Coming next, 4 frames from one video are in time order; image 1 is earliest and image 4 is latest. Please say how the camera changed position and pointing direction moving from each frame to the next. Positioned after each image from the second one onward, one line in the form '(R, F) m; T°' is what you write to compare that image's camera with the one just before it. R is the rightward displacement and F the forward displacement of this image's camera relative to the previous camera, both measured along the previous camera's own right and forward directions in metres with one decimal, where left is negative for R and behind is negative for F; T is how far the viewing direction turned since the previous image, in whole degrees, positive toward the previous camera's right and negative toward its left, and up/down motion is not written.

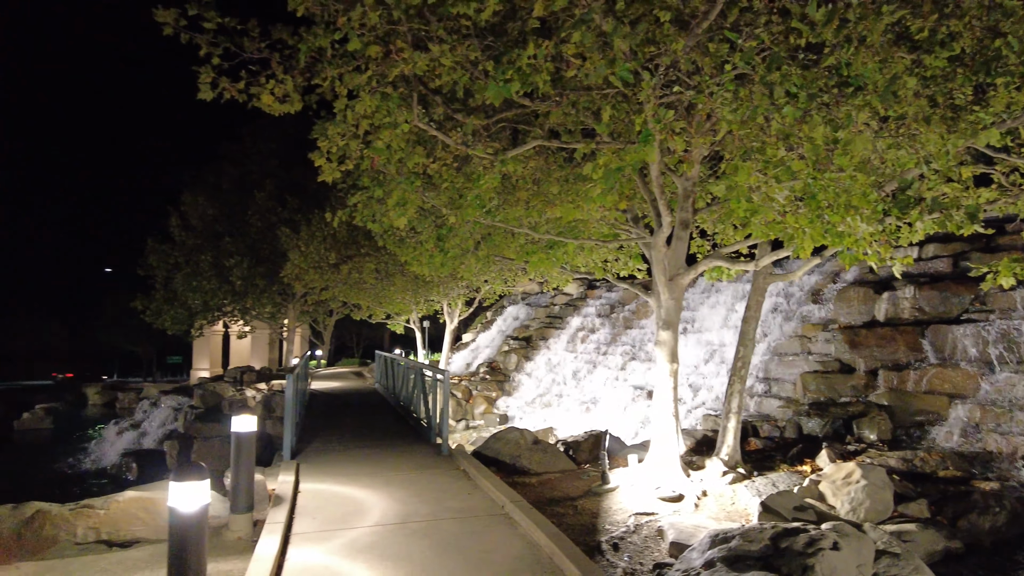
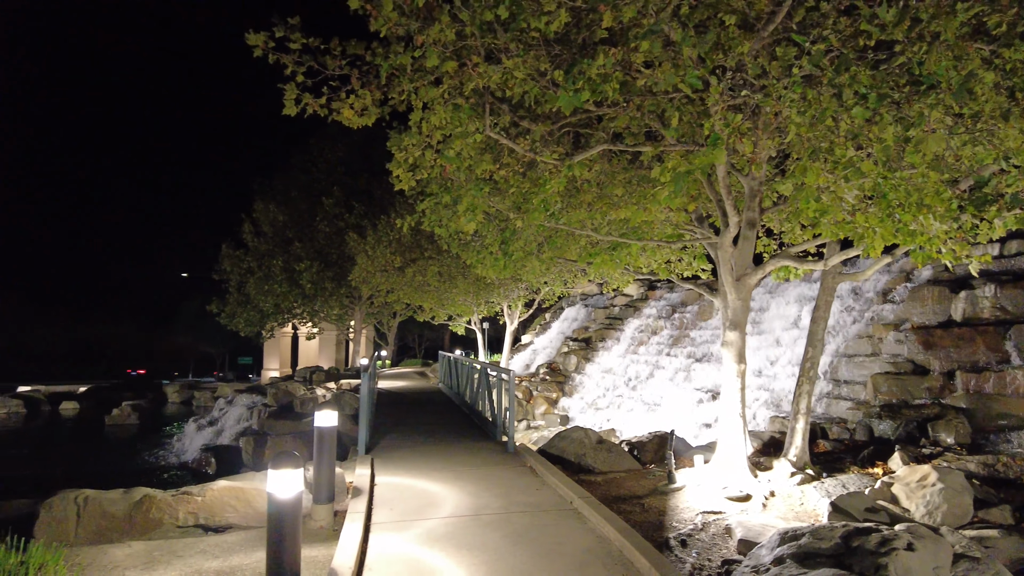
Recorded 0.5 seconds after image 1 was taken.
(-0.1, -0.2) m; -5°
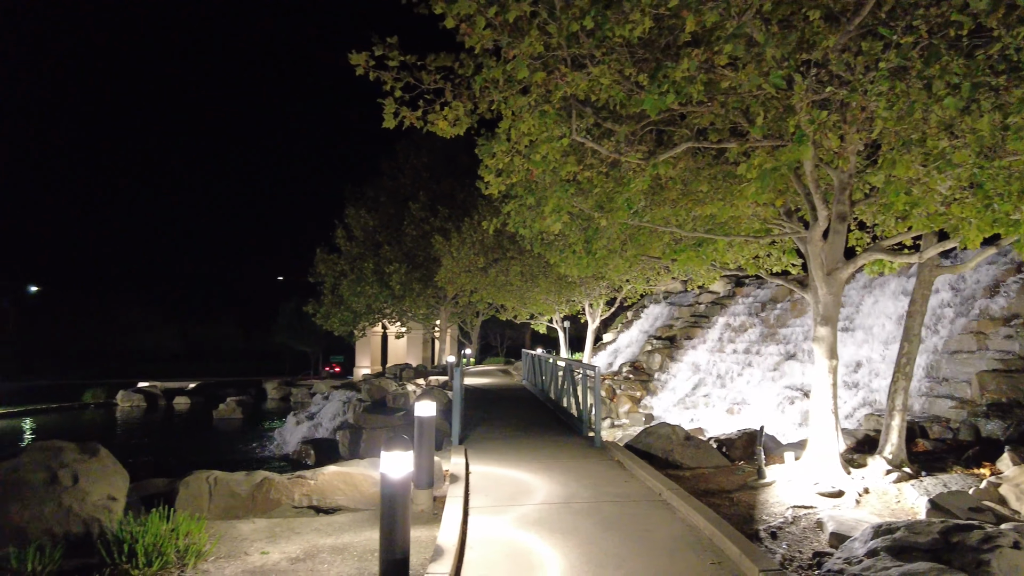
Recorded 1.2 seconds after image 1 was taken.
(-0.1, -0.3) m; -7°
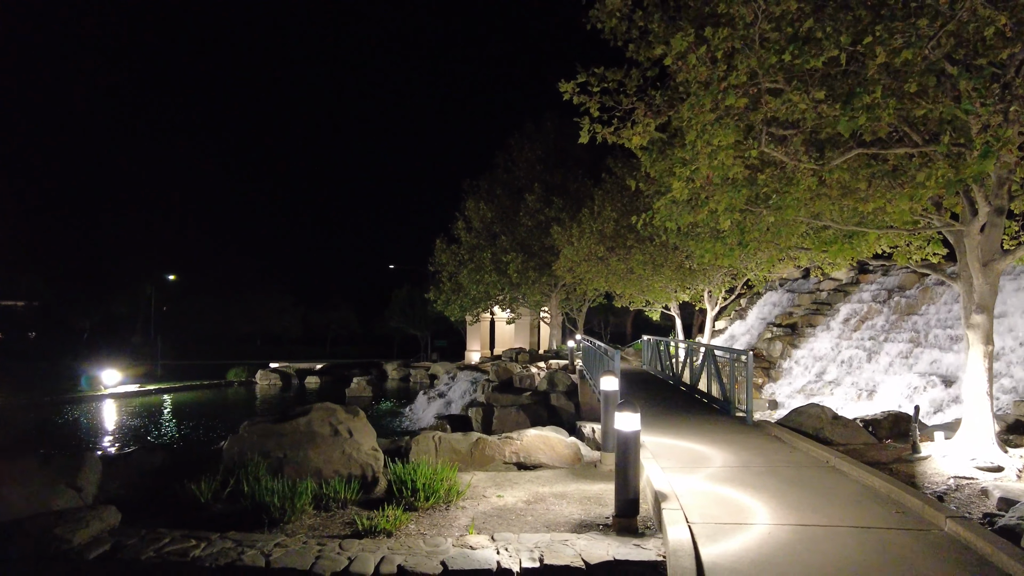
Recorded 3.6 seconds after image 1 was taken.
(-1.2, -1.4) m; -8°
